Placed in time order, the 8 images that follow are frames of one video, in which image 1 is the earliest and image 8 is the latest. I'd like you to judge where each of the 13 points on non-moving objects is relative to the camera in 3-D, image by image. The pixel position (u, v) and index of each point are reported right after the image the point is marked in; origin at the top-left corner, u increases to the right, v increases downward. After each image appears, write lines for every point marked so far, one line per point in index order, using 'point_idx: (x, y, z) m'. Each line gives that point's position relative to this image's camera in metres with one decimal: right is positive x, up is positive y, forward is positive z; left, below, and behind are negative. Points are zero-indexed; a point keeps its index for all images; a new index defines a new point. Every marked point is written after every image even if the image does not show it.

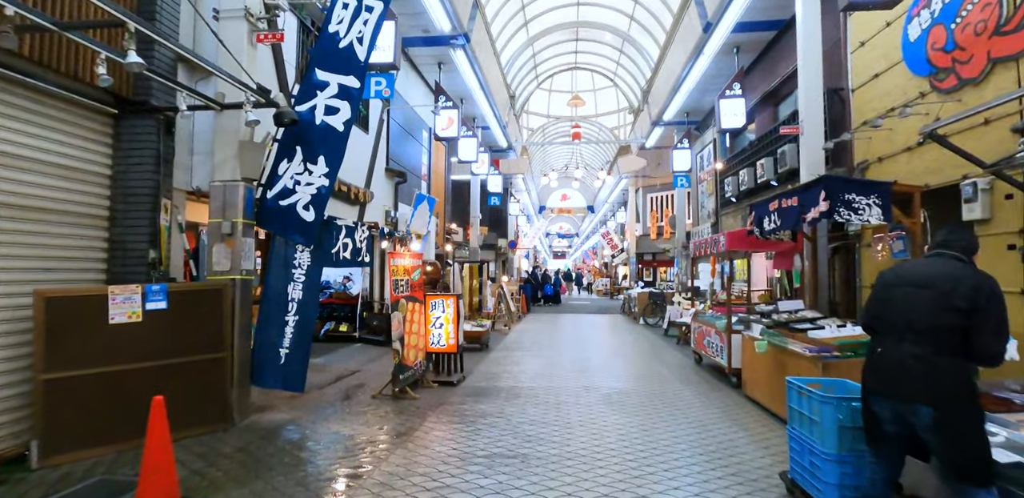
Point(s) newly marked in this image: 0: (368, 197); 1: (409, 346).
0: (-2.6, +0.9, +9.6) m
1: (-1.3, -1.2, +6.4) m
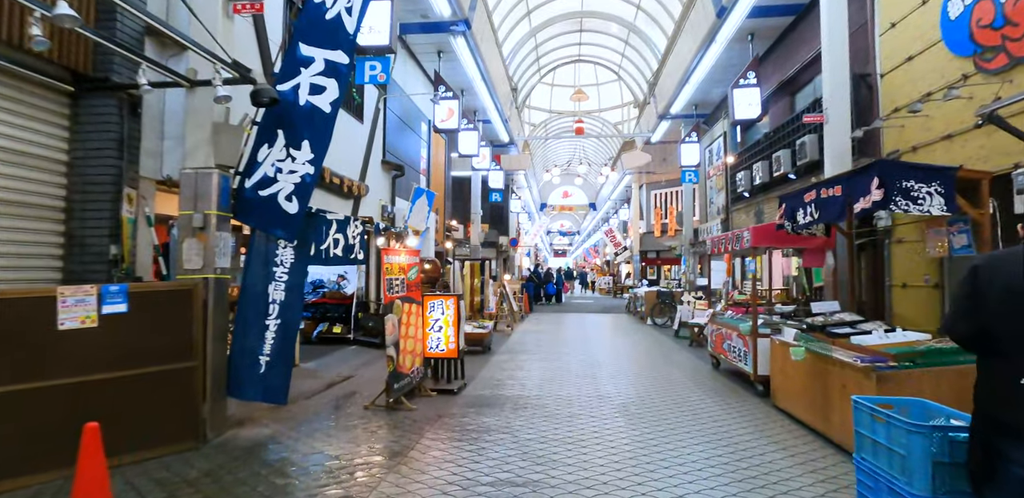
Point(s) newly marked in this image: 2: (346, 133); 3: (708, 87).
0: (-2.5, +1.0, +9.1) m
1: (-1.2, -1.1, +5.8) m
2: (-2.7, +1.9, +8.6) m
3: (+5.7, +4.7, +15.6) m
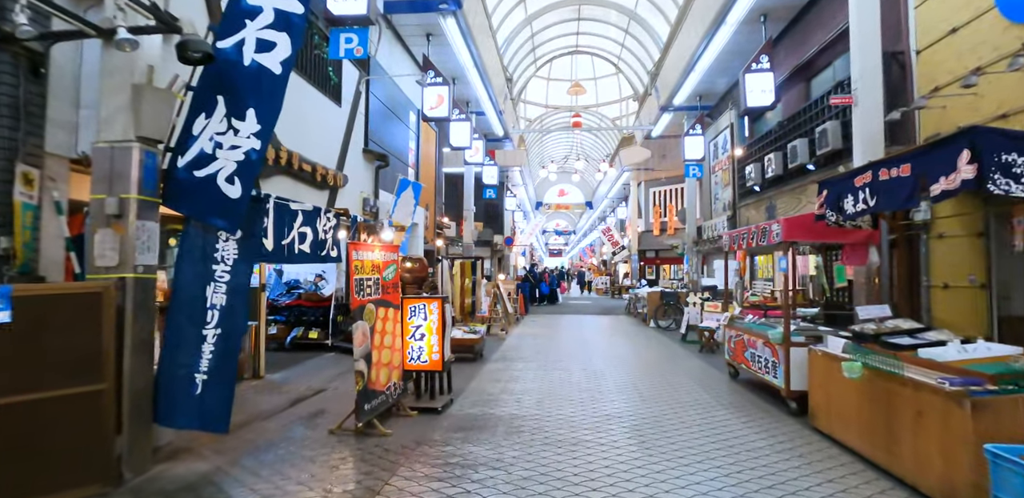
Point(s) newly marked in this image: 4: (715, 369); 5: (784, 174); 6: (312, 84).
0: (-2.6, +1.0, +8.1) m
1: (-1.2, -1.1, +4.9) m
2: (-2.8, +1.9, +7.7) m
3: (+5.6, +4.7, +14.7) m
4: (+3.0, -1.8, +8.0) m
5: (+5.7, +1.6, +11.1) m
6: (-2.8, +2.3, +7.4) m
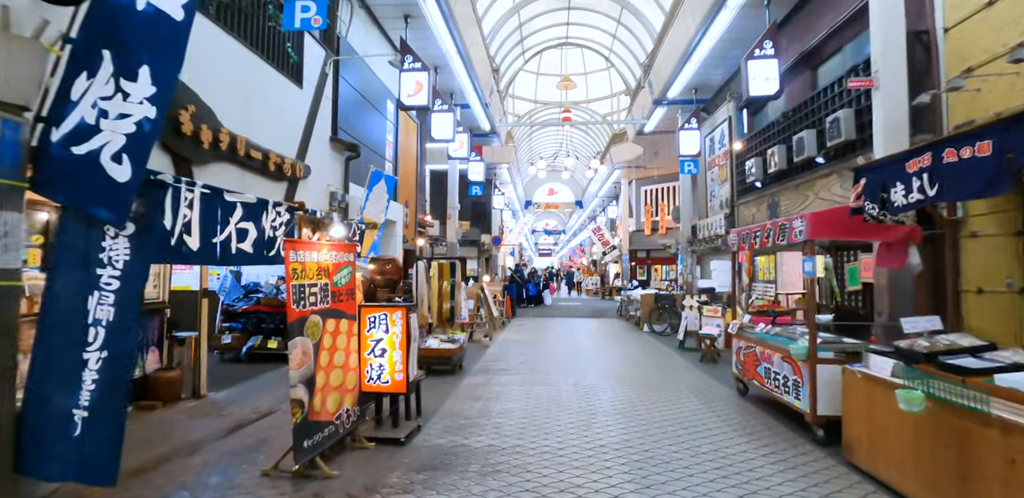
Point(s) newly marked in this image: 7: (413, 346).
0: (-2.9, +1.1, +7.2) m
1: (-1.4, -1.1, +4.0) m
2: (-3.0, +1.9, +6.8) m
3: (+5.2, +4.7, +14.0) m
4: (+2.8, -1.8, +7.2) m
5: (+5.4, +1.6, +10.3) m
6: (-3.0, +2.3, +6.5) m
7: (-0.9, -0.9, +4.8) m
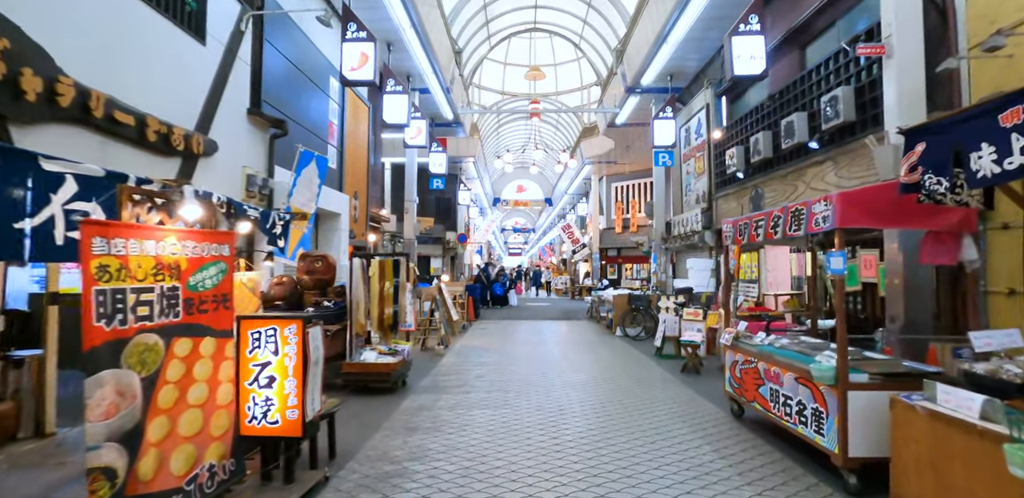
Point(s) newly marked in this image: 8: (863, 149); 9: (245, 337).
0: (-3.4, +1.1, +5.8) m
1: (-1.8, -1.0, +2.7) m
2: (-3.5, +2.0, +5.4) m
3: (+4.3, +4.8, +13.0) m
4: (+2.2, -1.8, +6.1) m
5: (+4.6, +1.6, +9.4) m
6: (-3.5, +2.4, +5.1) m
7: (-1.3, -0.8, +3.5) m
8: (+4.6, +1.3, +7.1) m
9: (-1.7, -0.6, +3.4) m
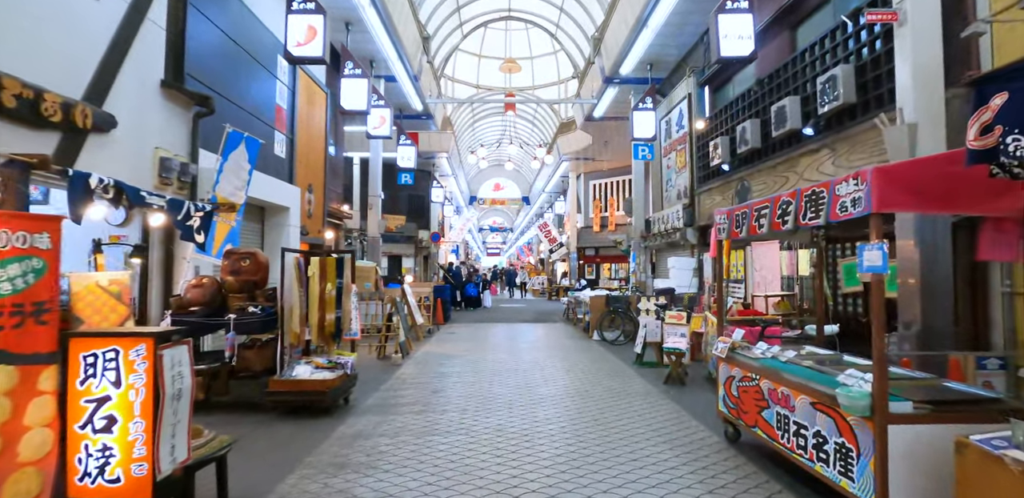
0: (-3.8, +1.2, +4.8) m
1: (-2.1, -1.0, +1.8) m
2: (-3.9, +2.0, +4.3) m
3: (+3.6, +4.9, +12.3) m
4: (+1.8, -1.7, +5.3) m
5: (+4.1, +1.7, +8.7) m
6: (-3.9, +2.4, +4.0) m
7: (-1.6, -0.8, +2.6) m
8: (+4.2, +1.4, +6.3) m
9: (-2.0, -0.5, +2.5) m
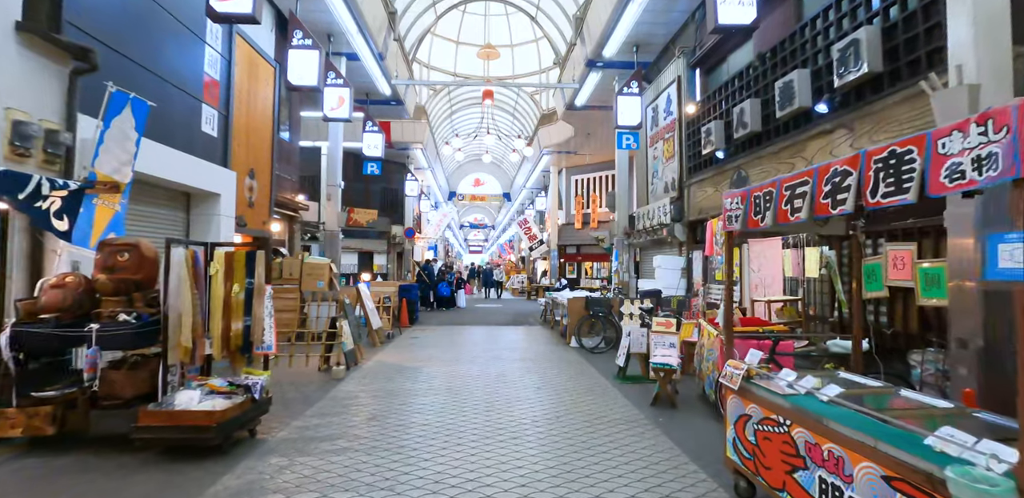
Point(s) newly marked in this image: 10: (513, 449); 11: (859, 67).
0: (-4.2, +1.3, +3.5) m
1: (-2.4, -0.9, +0.5) m
2: (-4.2, +2.1, +3.0) m
3: (+3.0, +4.9, +11.2) m
4: (+1.4, -1.7, +4.2) m
5: (+3.6, +1.7, +7.6) m
6: (-4.2, +2.5, +2.7) m
7: (-1.9, -0.7, +1.3) m
8: (+3.8, +1.4, +5.3) m
9: (-2.3, -0.5, +1.2) m
10: (0.0, -1.7, +4.7) m
11: (+3.6, +1.9, +5.5) m
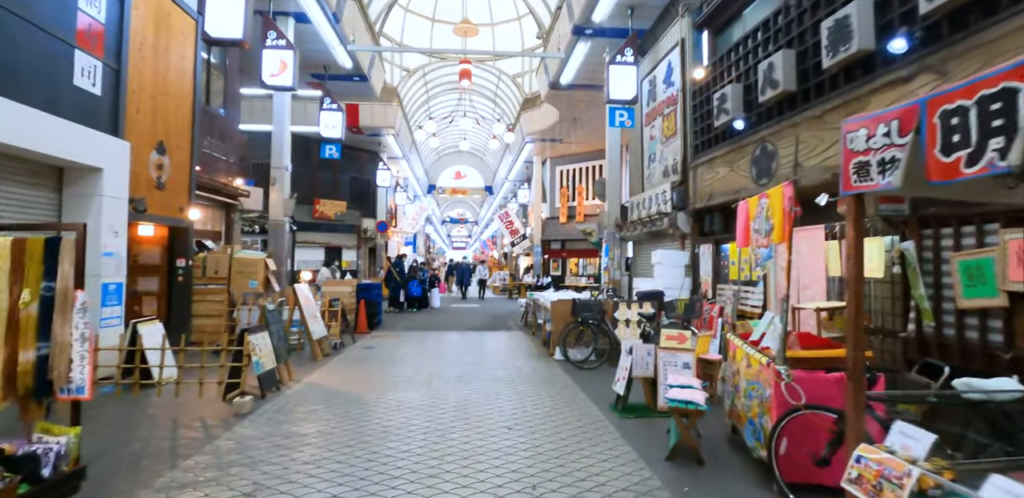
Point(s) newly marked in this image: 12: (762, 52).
0: (-4.4, +1.3, +1.6) m
1: (-2.5, -0.8, -1.3) m
2: (-4.5, +2.2, +1.2) m
3: (+2.6, +5.0, +9.5) m
4: (+1.1, -1.6, +2.5) m
5: (+3.3, +1.8, +6.0) m
6: (-4.4, +2.6, +0.9) m
7: (-2.1, -0.6, -0.4) m
8: (+3.5, +1.5, +3.6) m
9: (-2.5, -0.4, -0.6) m
10: (-0.3, -1.6, +3.0) m
11: (+3.3, +2.0, +3.8) m
12: (+3.3, +2.6, +6.9) m
